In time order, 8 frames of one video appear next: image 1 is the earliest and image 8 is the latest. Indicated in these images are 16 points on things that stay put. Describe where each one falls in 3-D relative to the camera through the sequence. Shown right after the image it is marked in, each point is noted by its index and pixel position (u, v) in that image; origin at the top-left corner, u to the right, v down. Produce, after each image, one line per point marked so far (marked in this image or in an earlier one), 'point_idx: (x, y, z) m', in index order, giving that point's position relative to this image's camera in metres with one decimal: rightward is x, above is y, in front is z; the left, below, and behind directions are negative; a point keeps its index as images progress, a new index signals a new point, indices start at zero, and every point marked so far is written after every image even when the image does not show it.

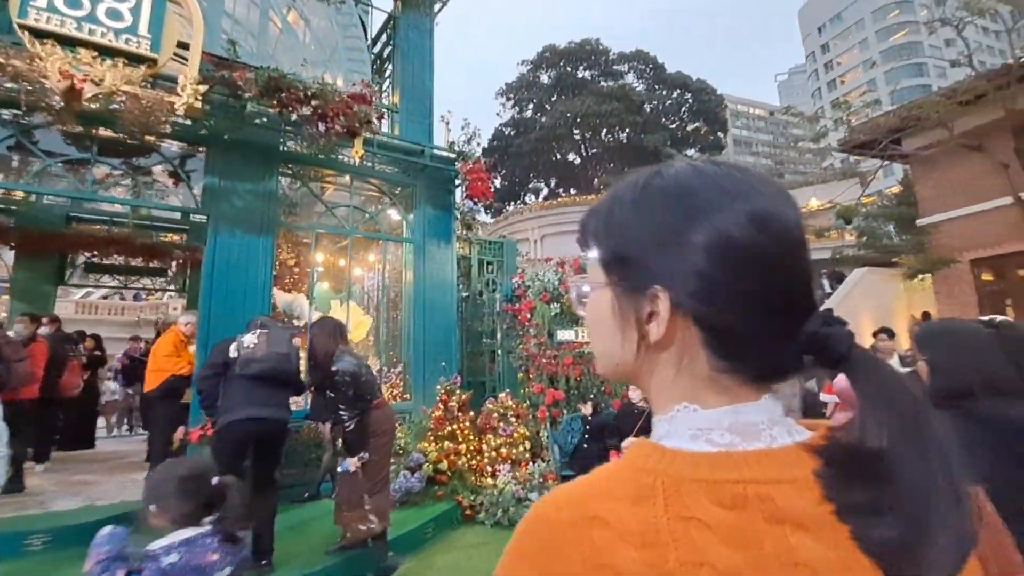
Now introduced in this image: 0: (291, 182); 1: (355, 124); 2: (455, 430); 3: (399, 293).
0: (-3.0, +1.4, +6.7) m
1: (-2.0, +2.1, +6.3) m
2: (-0.7, -1.8, +6.1) m
3: (-1.7, -0.2, +7.3) m
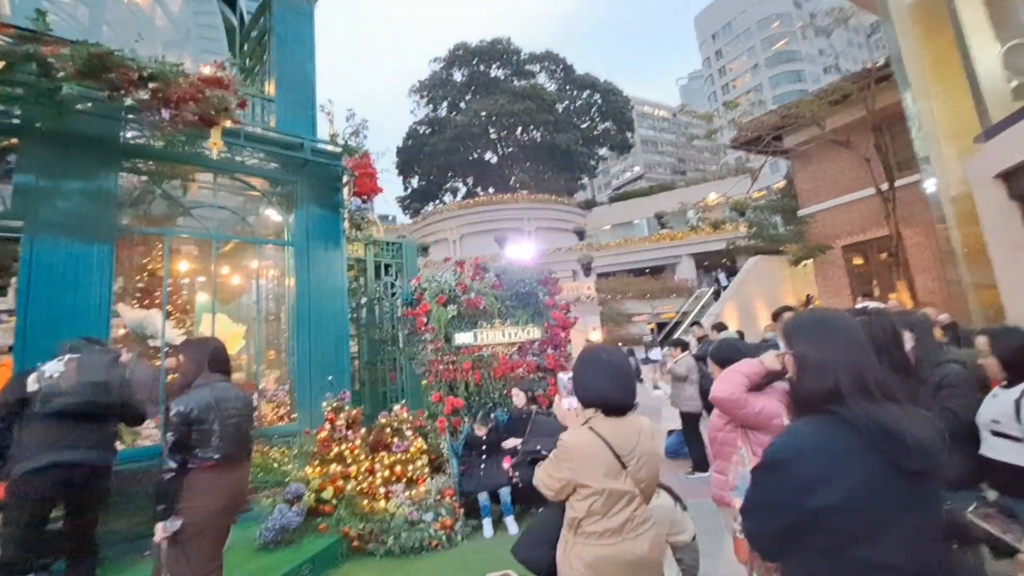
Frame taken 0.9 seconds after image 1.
0: (-4.3, +1.2, +5.8) m
1: (-3.3, +1.9, +5.5) m
2: (-1.9, -1.8, +5.5) m
3: (-3.1, -0.3, +6.6) m
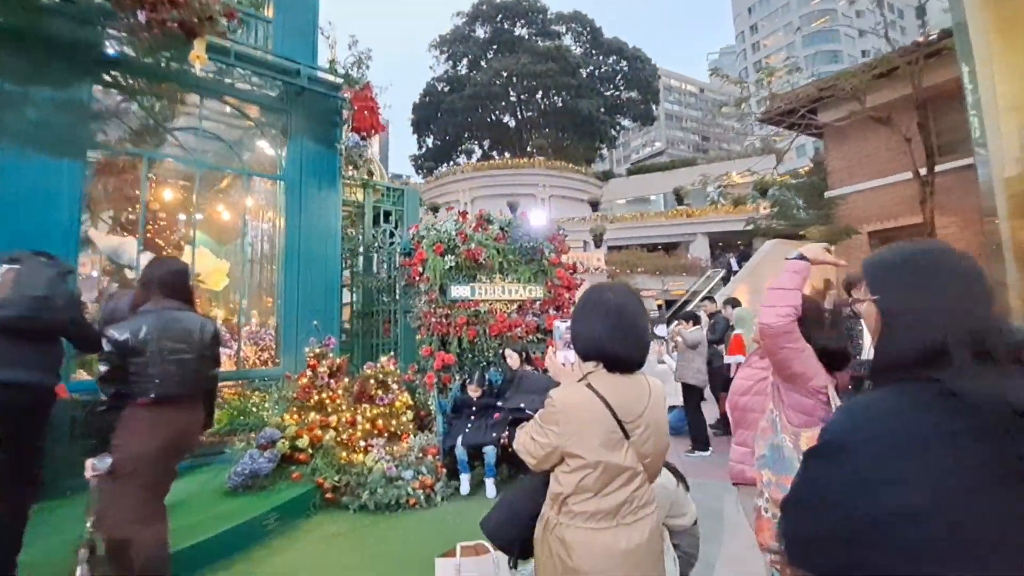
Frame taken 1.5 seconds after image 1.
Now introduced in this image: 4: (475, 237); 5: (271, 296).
0: (-4.2, +2.1, +5.3) m
1: (-3.2, +2.7, +4.9) m
2: (-2.0, -1.2, +5.2) m
3: (-3.1, +0.5, +6.1) m
4: (-0.4, +0.6, +6.0) m
5: (-3.0, -0.1, +6.1) m
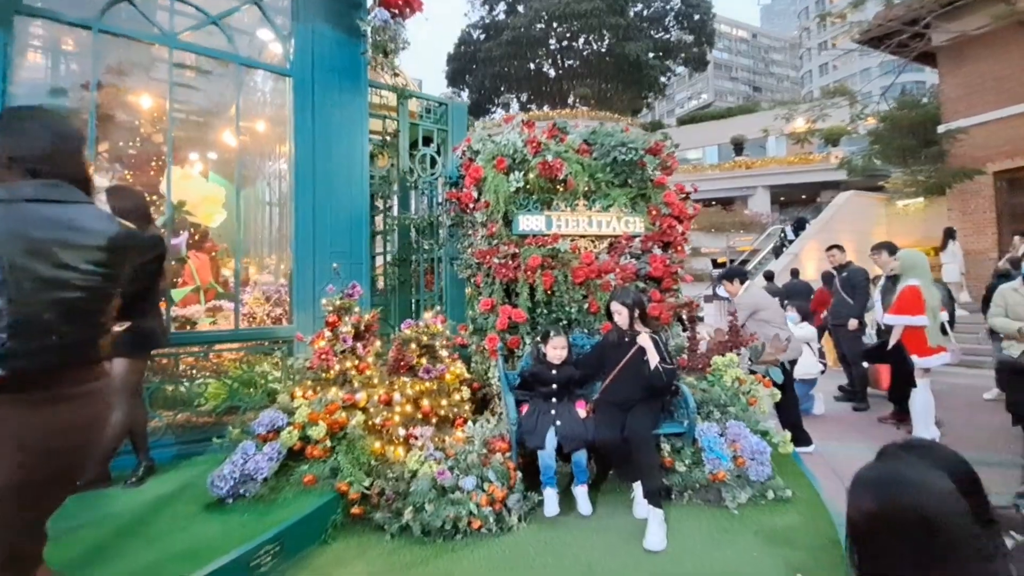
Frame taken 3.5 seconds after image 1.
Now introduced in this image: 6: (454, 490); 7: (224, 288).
0: (-3.5, +2.6, +3.8) m
1: (-2.5, +3.2, +3.3) m
2: (-1.2, -0.7, +3.7) m
3: (-2.3, +1.1, +4.6) m
4: (+0.4, +1.2, +4.3) m
5: (-2.2, +0.5, +4.6) m
6: (-0.4, -1.3, +3.2) m
7: (-2.6, +0.1, +4.4) m
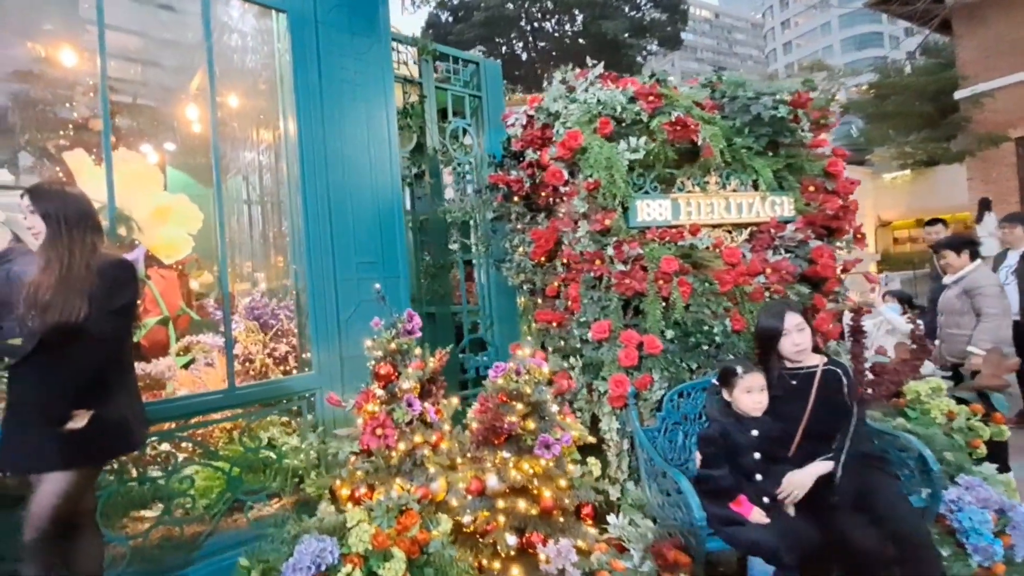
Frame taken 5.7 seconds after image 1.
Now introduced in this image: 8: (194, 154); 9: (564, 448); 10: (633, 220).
0: (-2.9, +2.3, +2.3) m
1: (-1.8, +2.9, +1.8) m
2: (-0.5, -0.8, +2.4) m
3: (-1.6, +0.9, +3.2) m
4: (+1.0, +1.2, +3.1) m
5: (-1.5, +0.3, +3.2) m
6: (+0.5, -1.4, +2.0) m
7: (-1.9, -0.1, +3.0) m
8: (-1.9, +0.8, +3.0) m
9: (+0.3, -0.8, +2.6) m
10: (+0.7, +0.4, +3.0) m
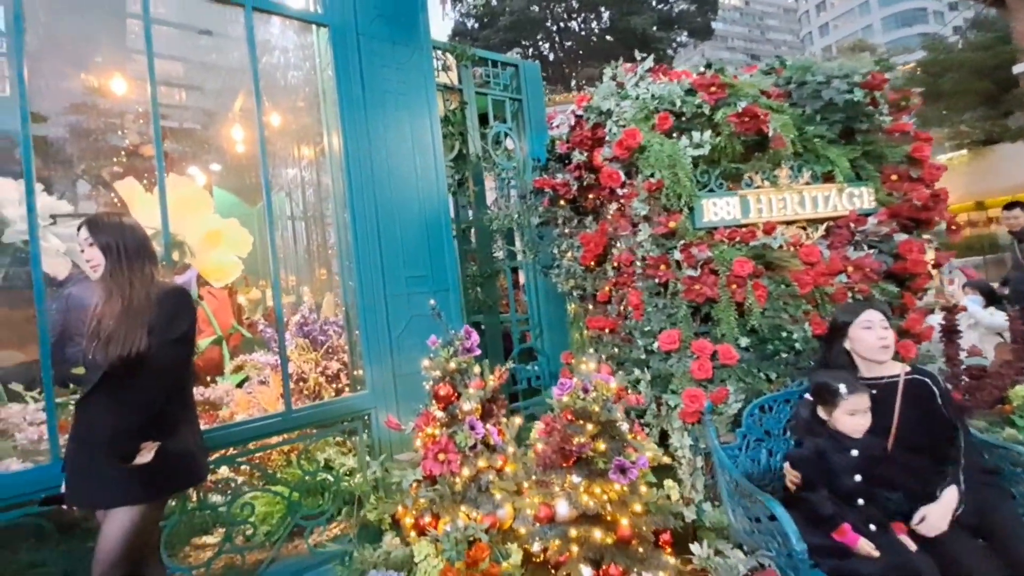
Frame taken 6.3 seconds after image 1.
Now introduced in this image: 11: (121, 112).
0: (-2.6, +2.2, +2.3) m
1: (-1.7, +2.8, +1.8) m
2: (-0.1, -0.9, +2.3) m
3: (-1.3, +0.8, +3.2) m
4: (+1.3, +1.1, +2.9) m
5: (-1.2, +0.2, +3.2) m
6: (+0.8, -1.4, +1.8) m
7: (-1.5, -0.2, +2.9) m
8: (-1.6, +0.7, +3.0) m
9: (+0.6, -0.8, +2.4) m
10: (+1.0, +0.4, +2.8) m
11: (-2.2, +1.0, +2.7) m
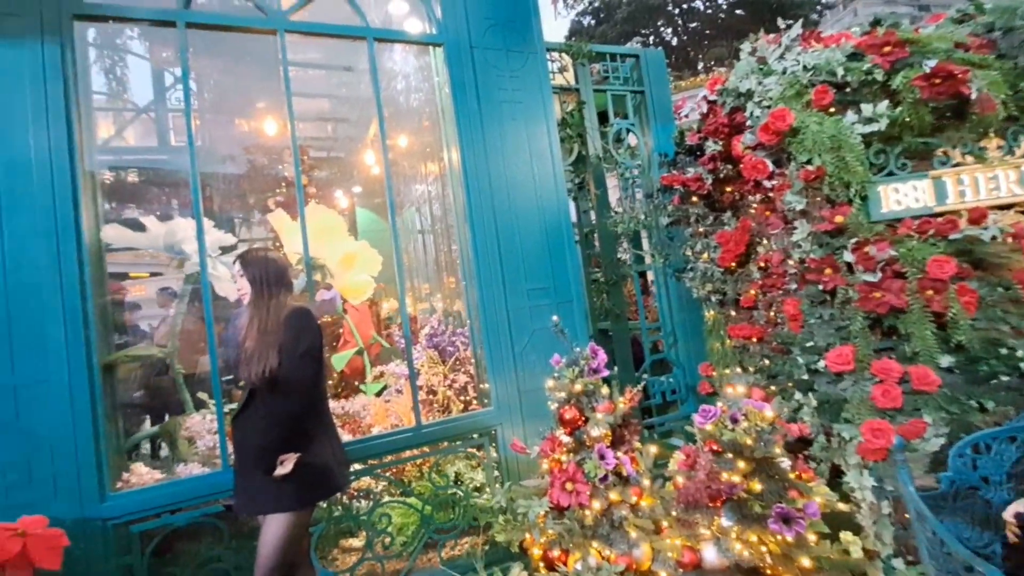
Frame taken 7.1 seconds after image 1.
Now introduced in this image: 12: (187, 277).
0: (-2.1, +2.0, +2.7) m
1: (-1.3, +2.7, +2.0) m
2: (+0.4, -1.0, +2.1) m
3: (-0.5, +0.7, +3.3) m
4: (+1.9, +1.1, +2.3) m
5: (-0.4, +0.1, +3.2) m
6: (+1.2, -1.5, +1.3) m
7: (-0.8, -0.4, +3.1) m
8: (-0.9, +0.6, +3.1) m
9: (+1.2, -0.9, +2.0) m
10: (+1.6, +0.3, +2.3) m
11: (-1.5, +0.9, +3.0) m
12: (-1.7, +0.1, +2.7) m
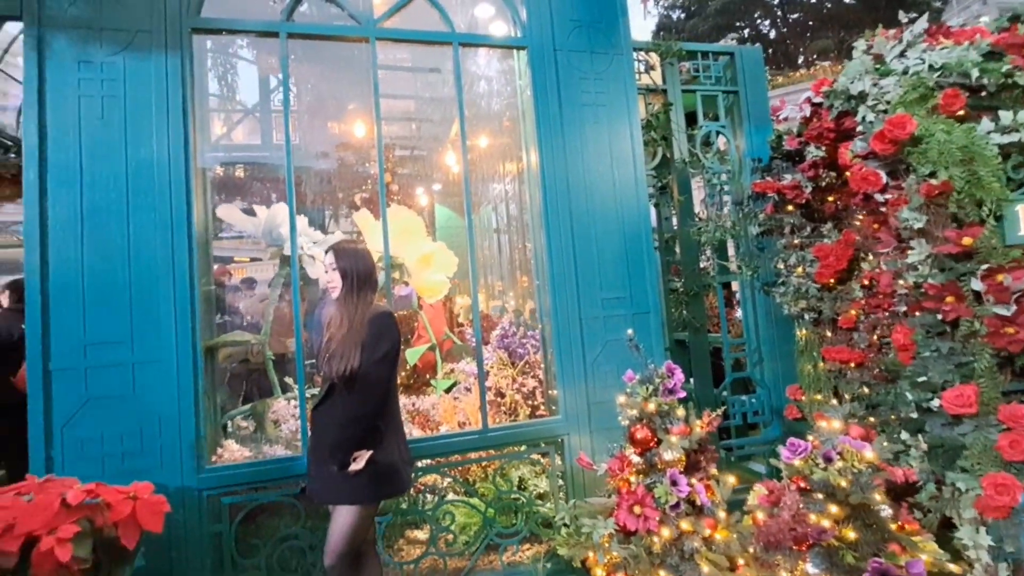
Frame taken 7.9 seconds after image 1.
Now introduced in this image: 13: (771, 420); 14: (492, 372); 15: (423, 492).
0: (-1.6, +2.1, +2.9) m
1: (-0.9, +2.7, +2.1) m
2: (+0.7, -1.0, +2.0) m
3: (0.0, +0.7, +3.3) m
4: (+2.3, +1.0, +1.9) m
5: (+0.1, +0.1, +3.2) m
6: (+1.3, -1.6, +1.1) m
7: (-0.3, -0.4, +3.1) m
8: (-0.4, +0.6, +3.2) m
9: (+1.4, -1.0, +1.8) m
10: (+2.0, +0.2, +2.0) m
11: (-1.0, +0.9, +3.2) m
12: (-1.3, +0.1, +2.8) m
13: (+2.0, -1.0, +3.9) m
14: (-0.1, -0.6, +3.1) m
15: (-0.5, -1.2, +2.9) m
